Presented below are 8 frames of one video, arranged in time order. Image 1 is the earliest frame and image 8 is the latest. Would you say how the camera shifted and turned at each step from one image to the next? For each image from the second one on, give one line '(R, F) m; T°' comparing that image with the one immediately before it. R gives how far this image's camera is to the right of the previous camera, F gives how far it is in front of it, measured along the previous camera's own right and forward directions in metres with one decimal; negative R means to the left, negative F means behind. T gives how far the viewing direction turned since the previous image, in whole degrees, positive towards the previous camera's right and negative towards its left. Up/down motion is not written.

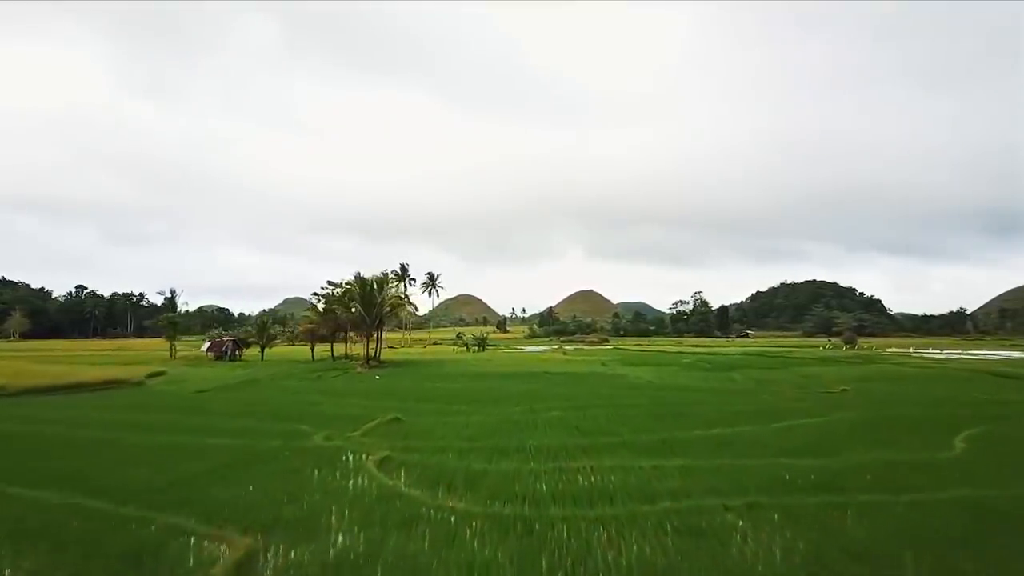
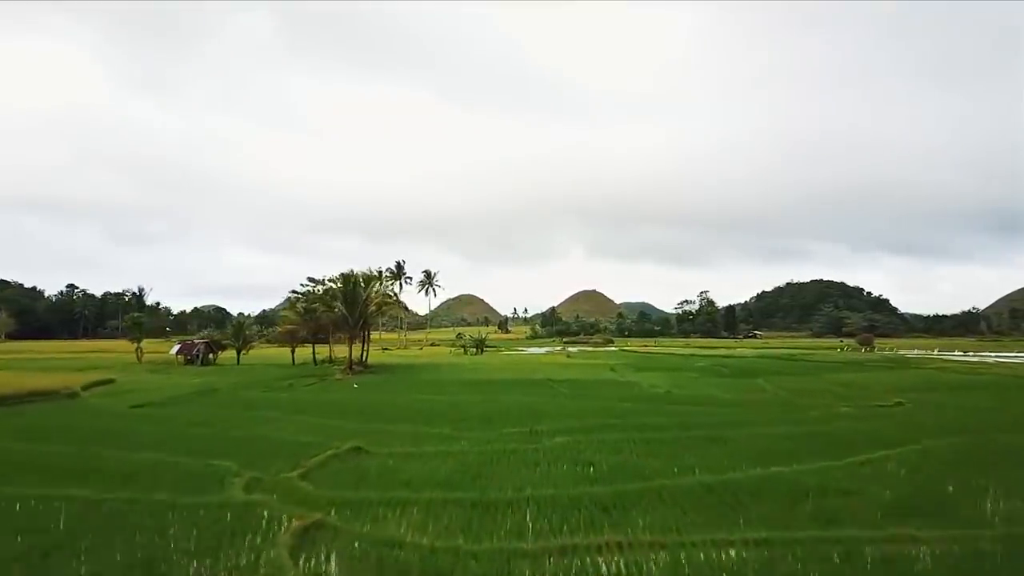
(+0.2, +4.9) m; 0°
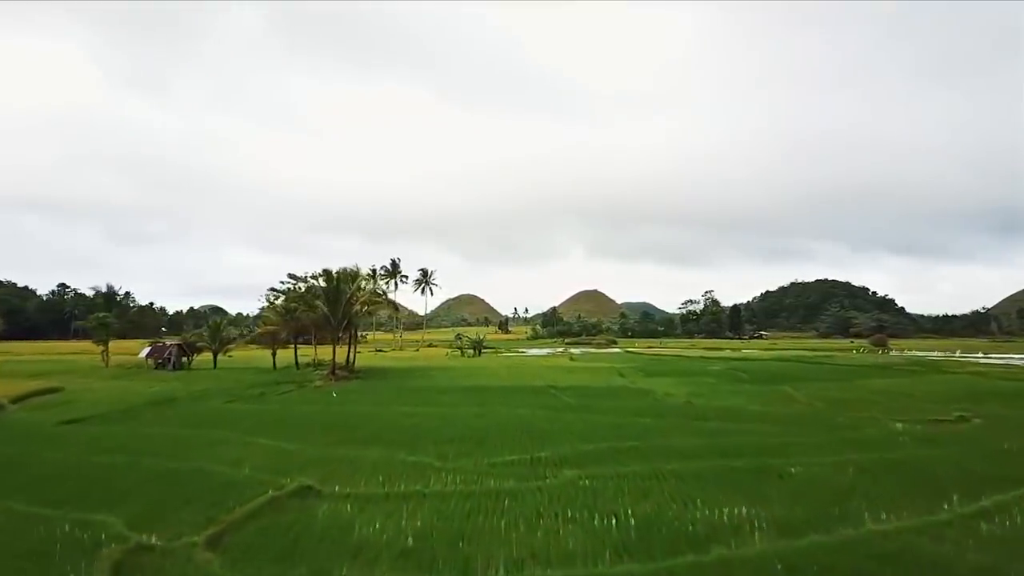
(+0.1, +4.0) m; 0°
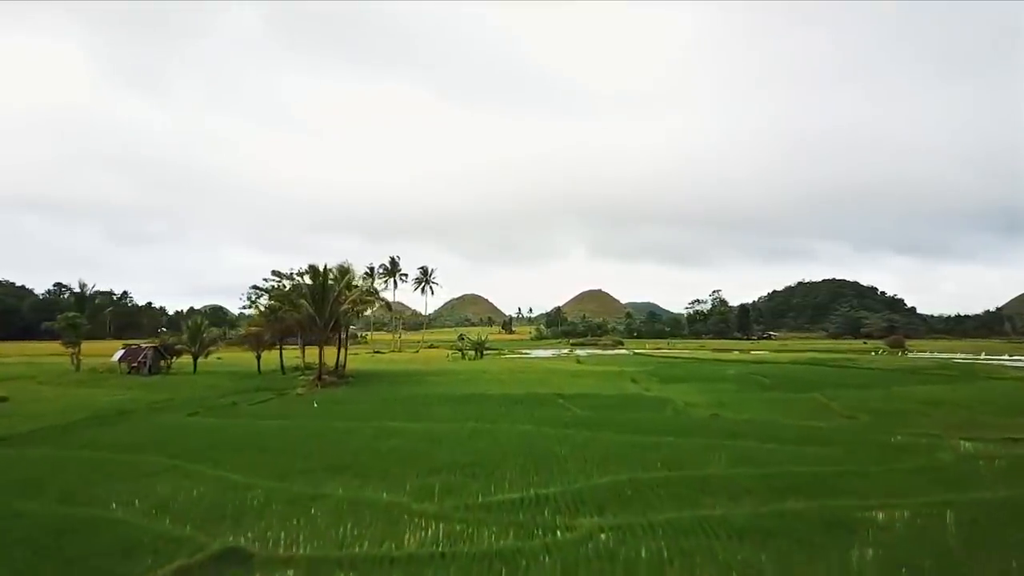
(+0.1, +3.5) m; 0°
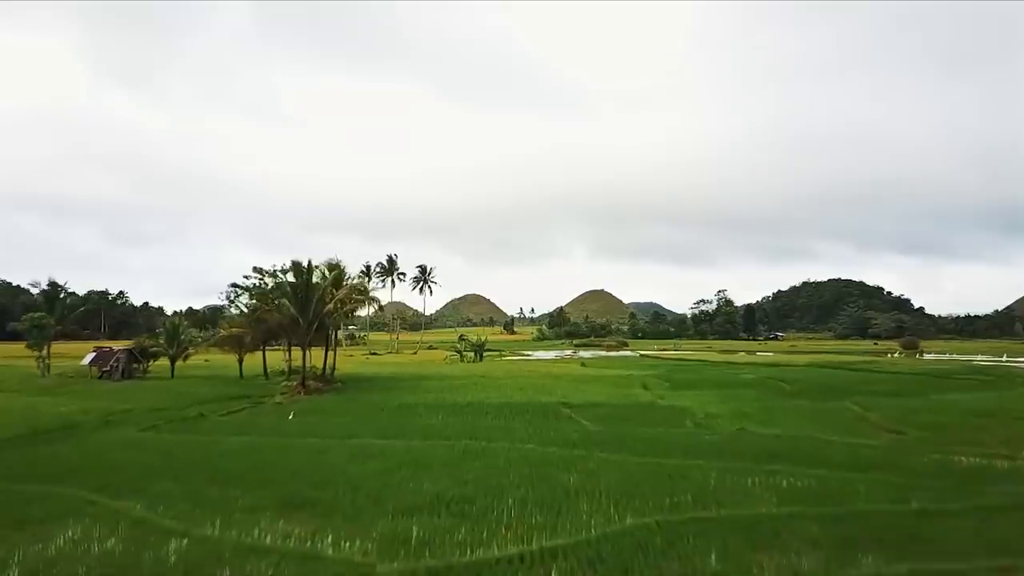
(+0.1, +3.1) m; 0°
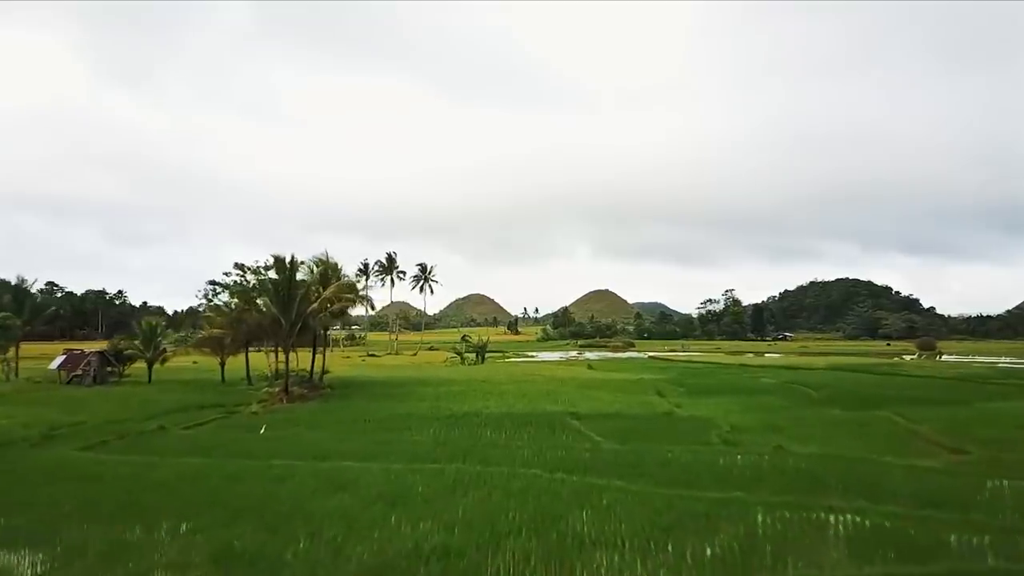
(+0.1, +3.0) m; 0°
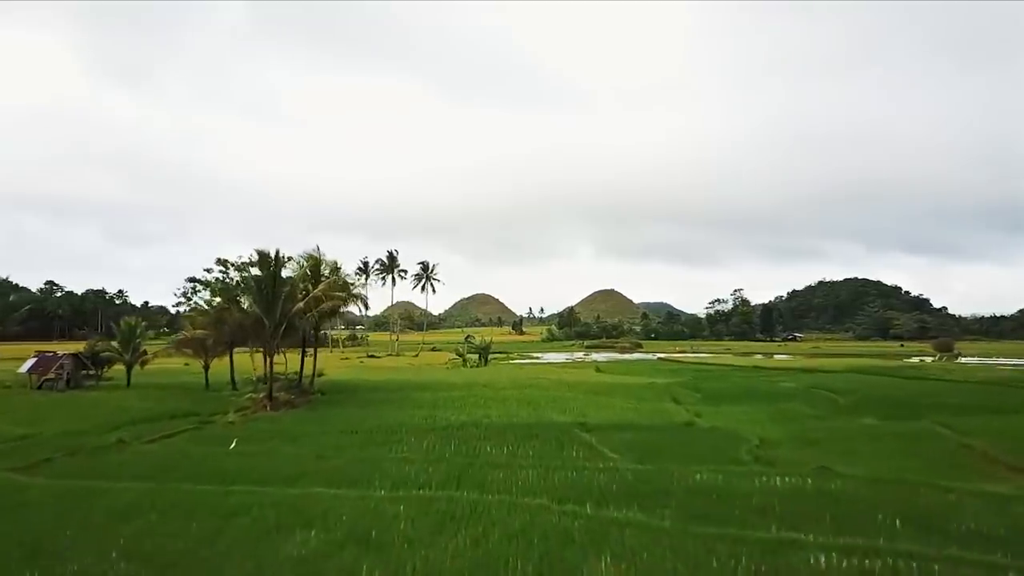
(+0.1, +2.6) m; 0°
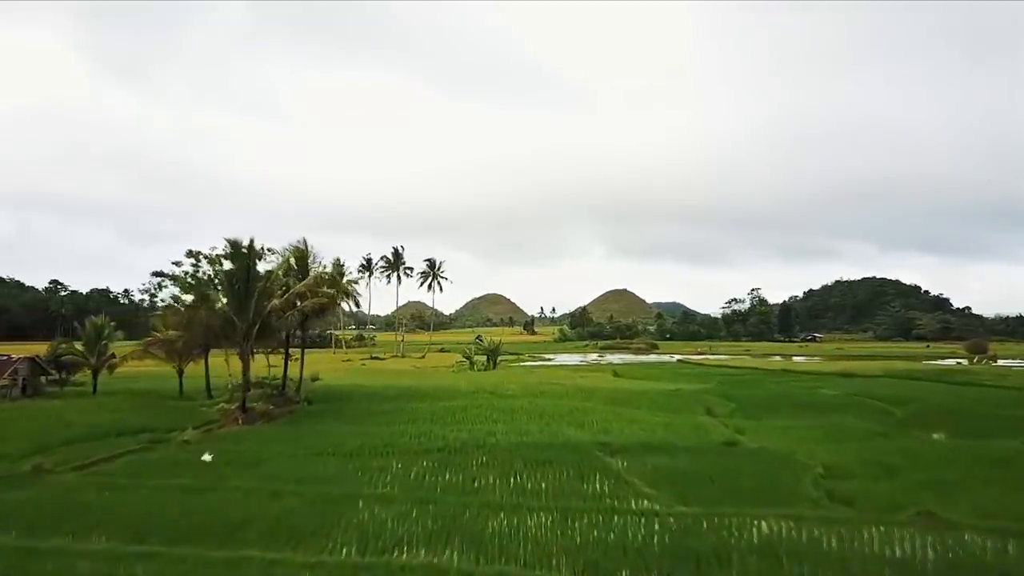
(+0.1, +3.9) m; -1°
